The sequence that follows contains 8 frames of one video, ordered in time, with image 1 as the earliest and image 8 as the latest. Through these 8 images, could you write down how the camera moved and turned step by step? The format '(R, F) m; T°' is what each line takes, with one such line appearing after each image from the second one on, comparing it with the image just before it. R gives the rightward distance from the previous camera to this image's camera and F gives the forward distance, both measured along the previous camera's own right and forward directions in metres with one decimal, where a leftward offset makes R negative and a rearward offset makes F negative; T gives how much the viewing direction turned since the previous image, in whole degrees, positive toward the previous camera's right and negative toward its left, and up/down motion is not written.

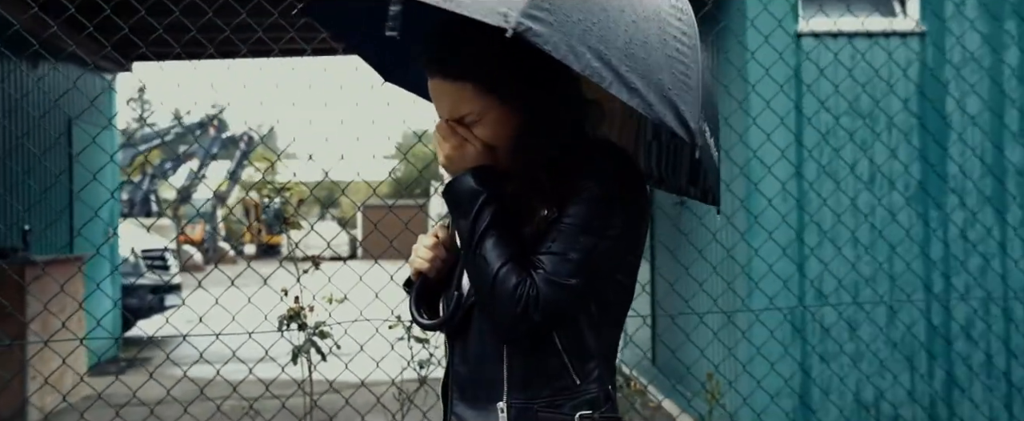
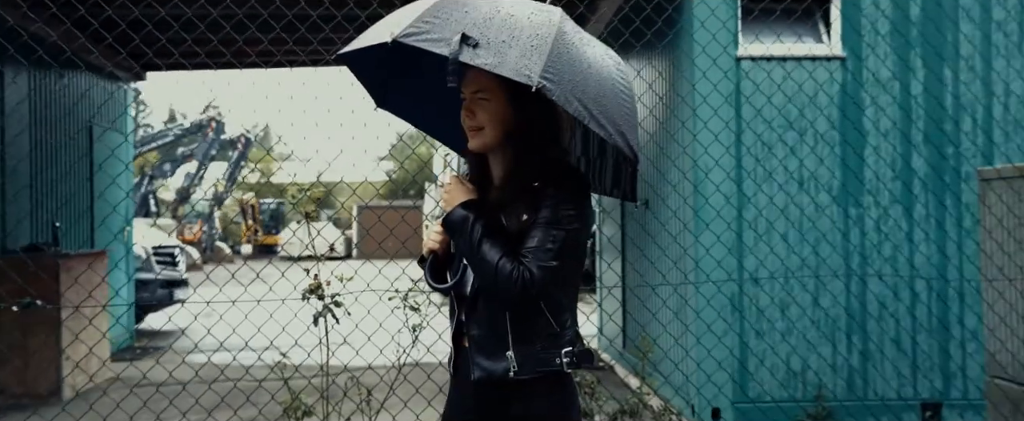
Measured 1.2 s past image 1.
(+0.1, -0.5) m; +1°
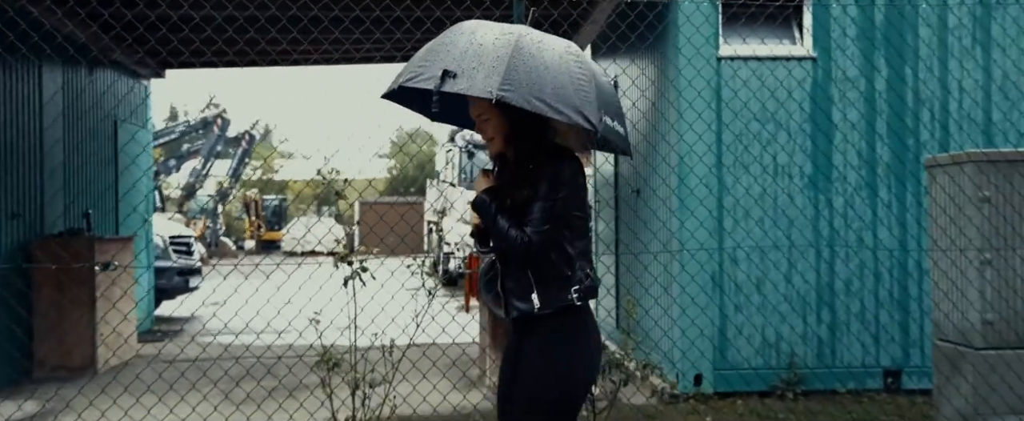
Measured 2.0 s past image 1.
(0.0, -0.4) m; 0°
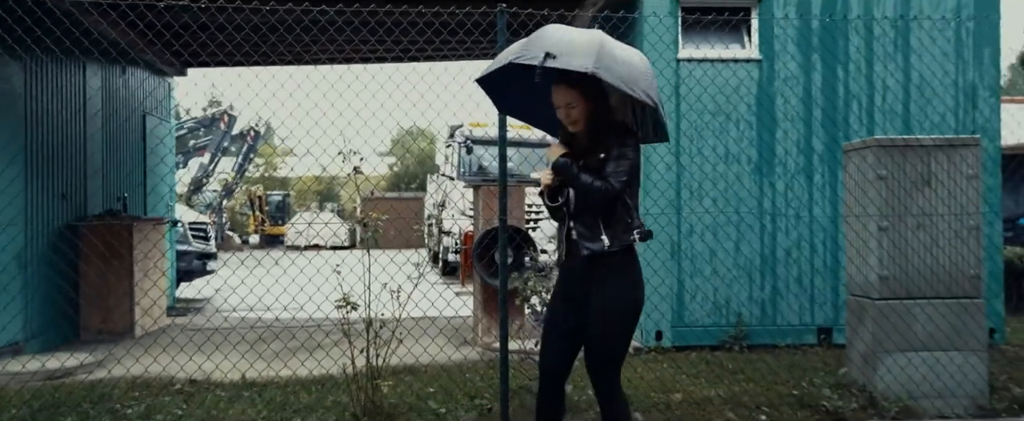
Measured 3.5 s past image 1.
(+0.1, -0.7) m; 0°
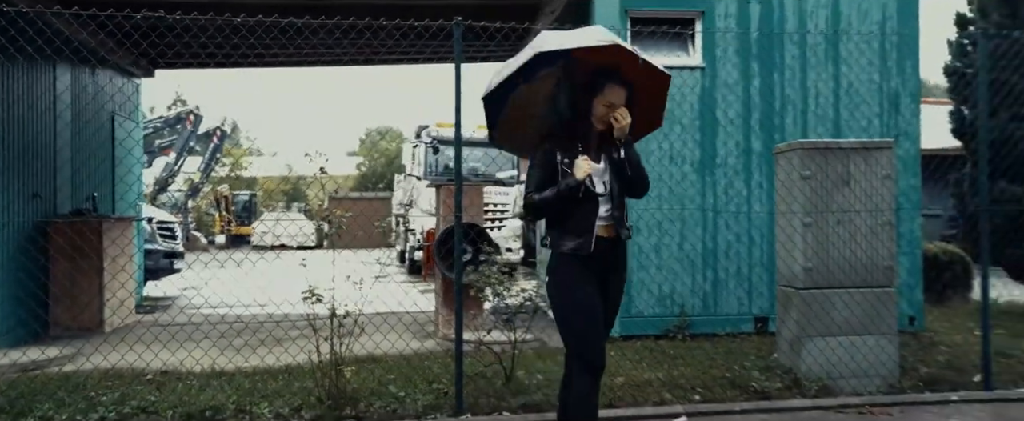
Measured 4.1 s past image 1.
(+0.1, -0.3) m; +3°
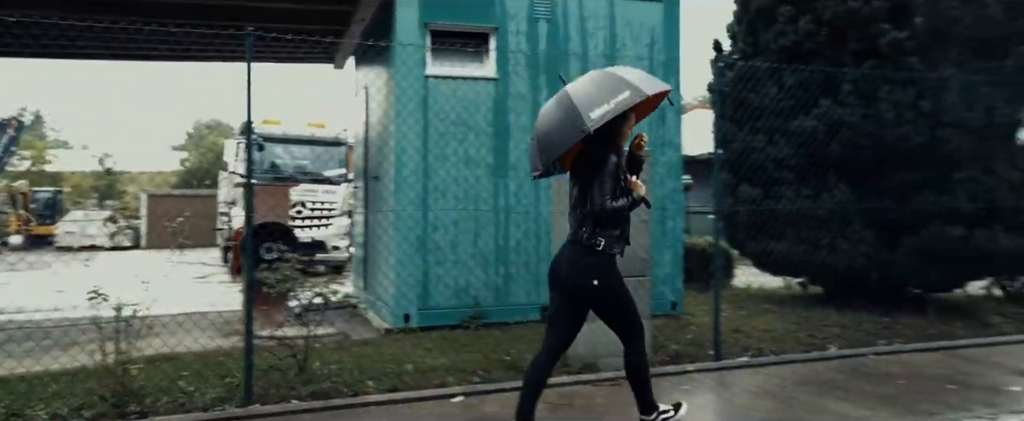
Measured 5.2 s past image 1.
(+0.4, -0.5) m; +13°
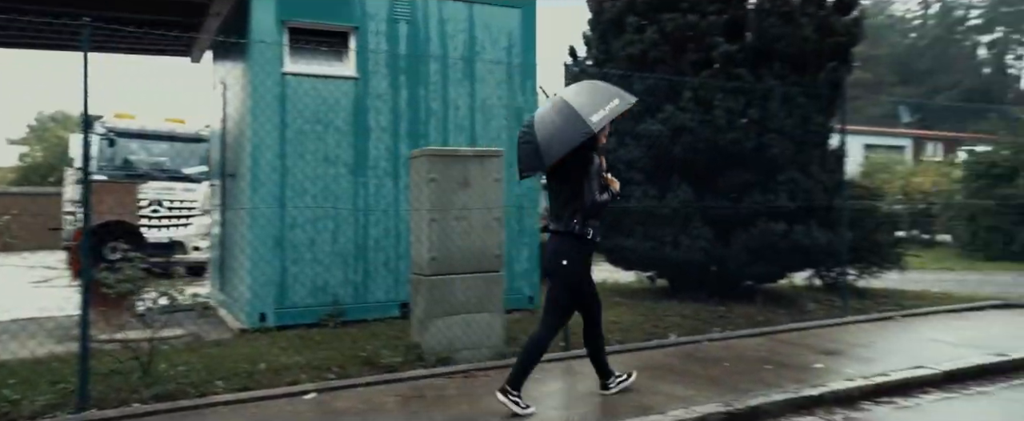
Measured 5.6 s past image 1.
(+0.2, -0.2) m; +10°
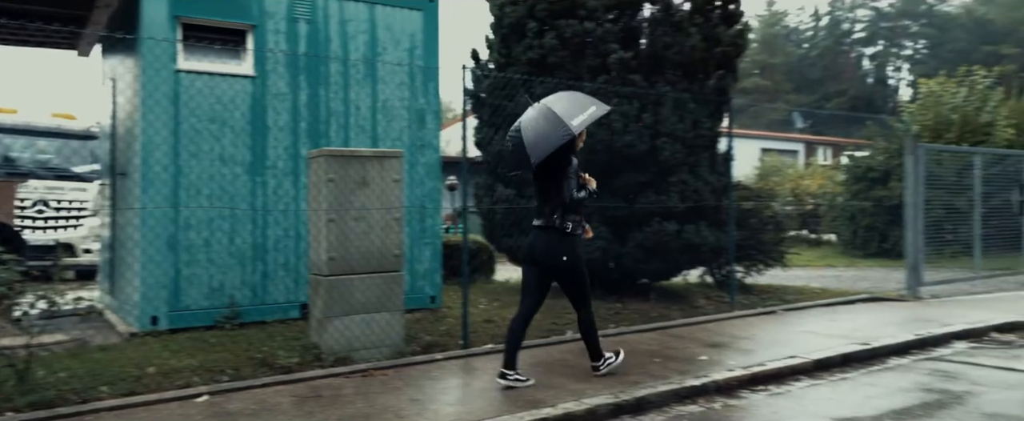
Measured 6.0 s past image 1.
(+0.2, -0.1) m; +7°
